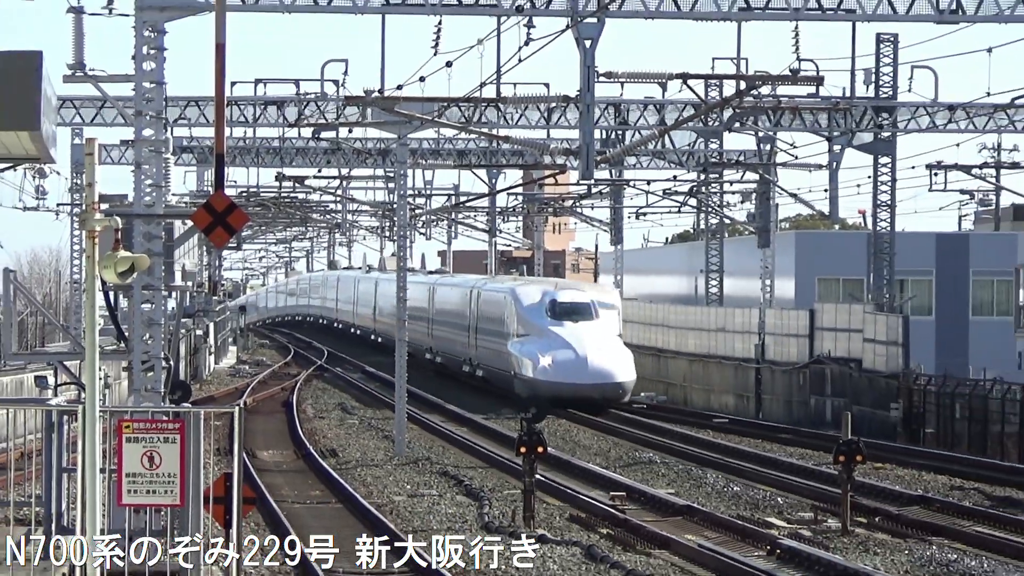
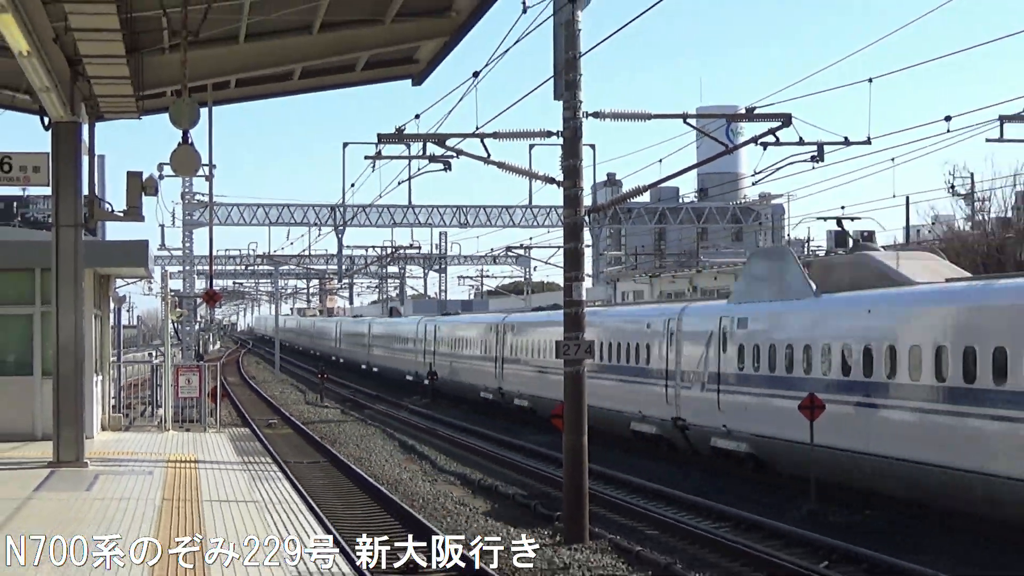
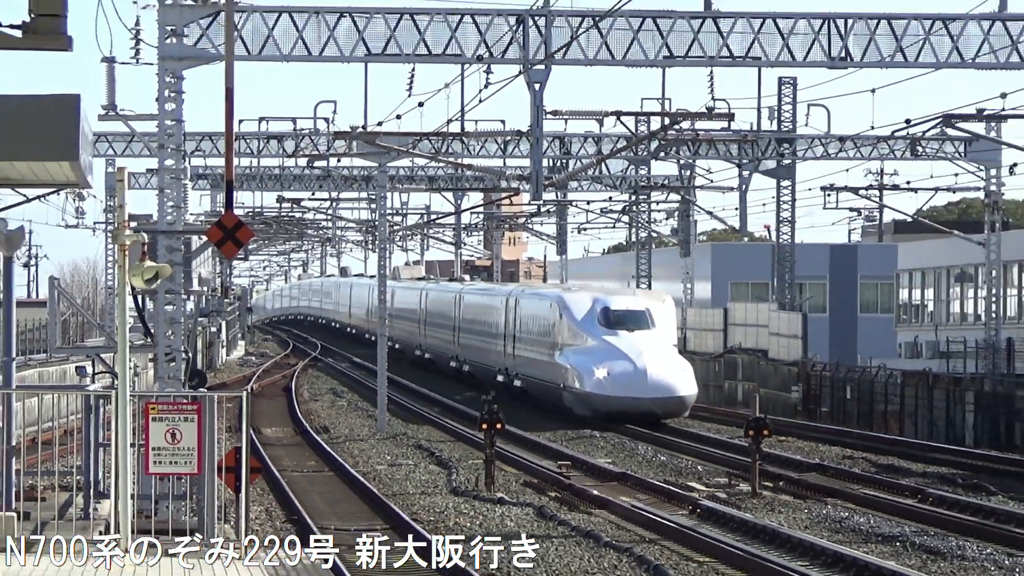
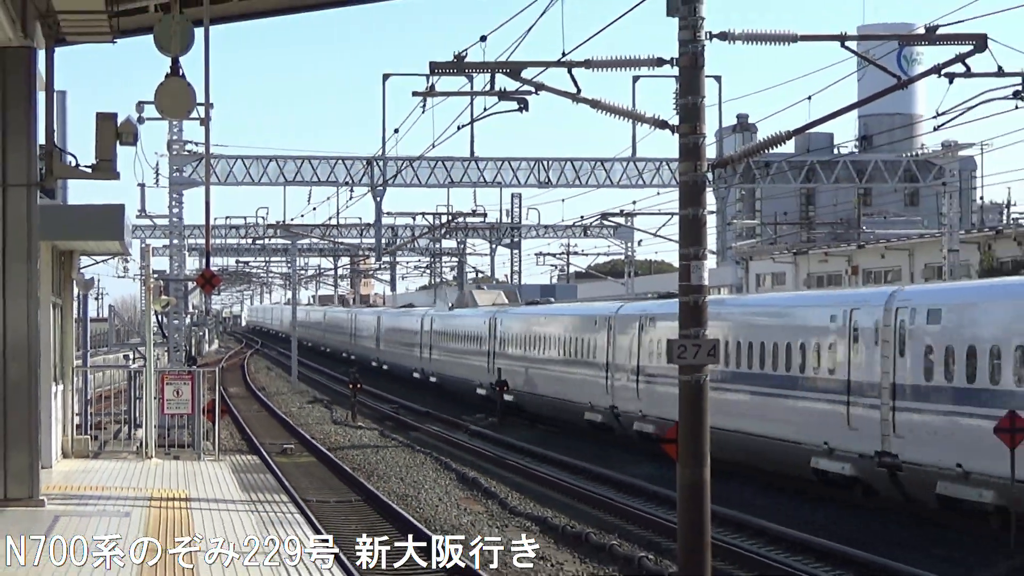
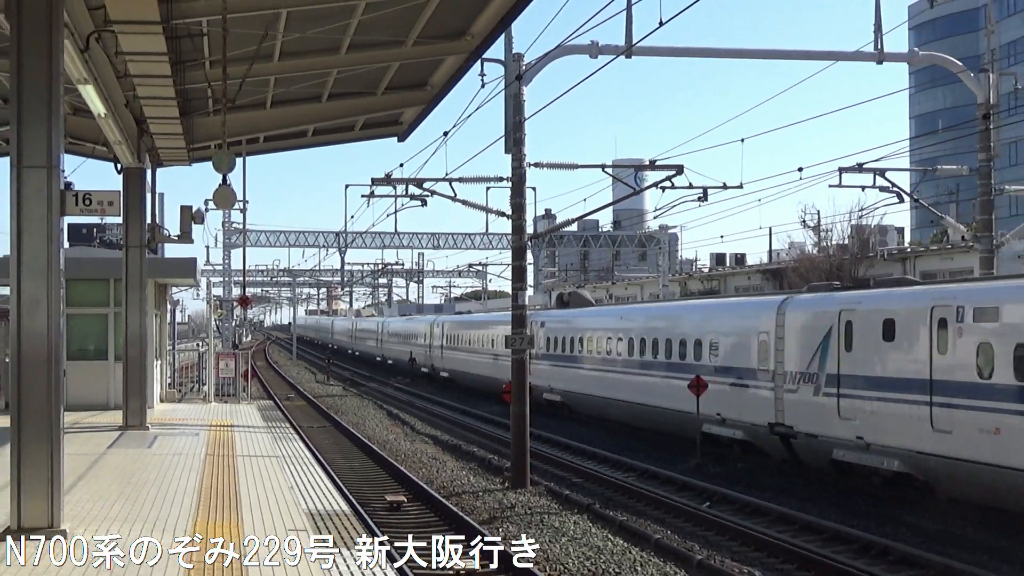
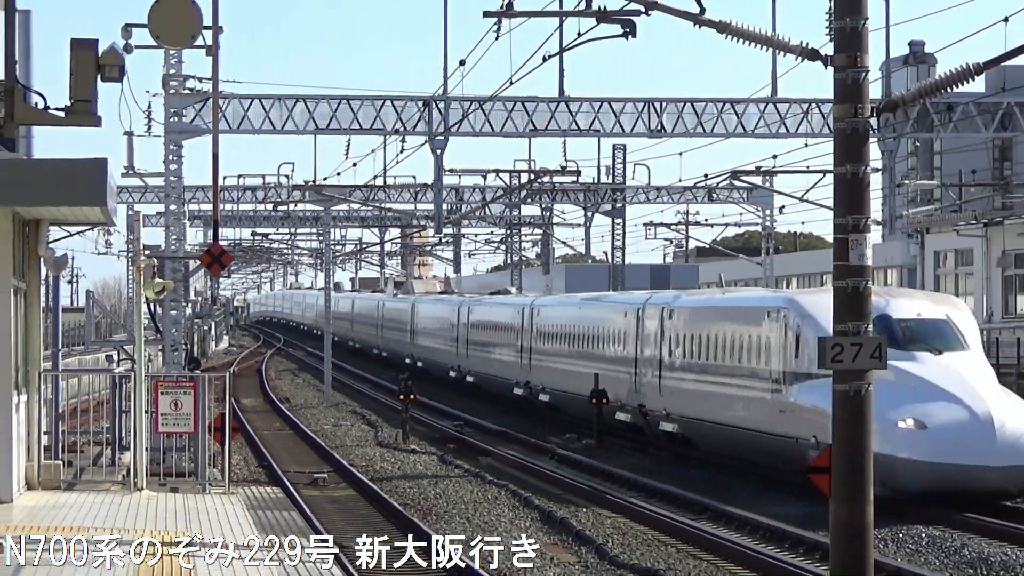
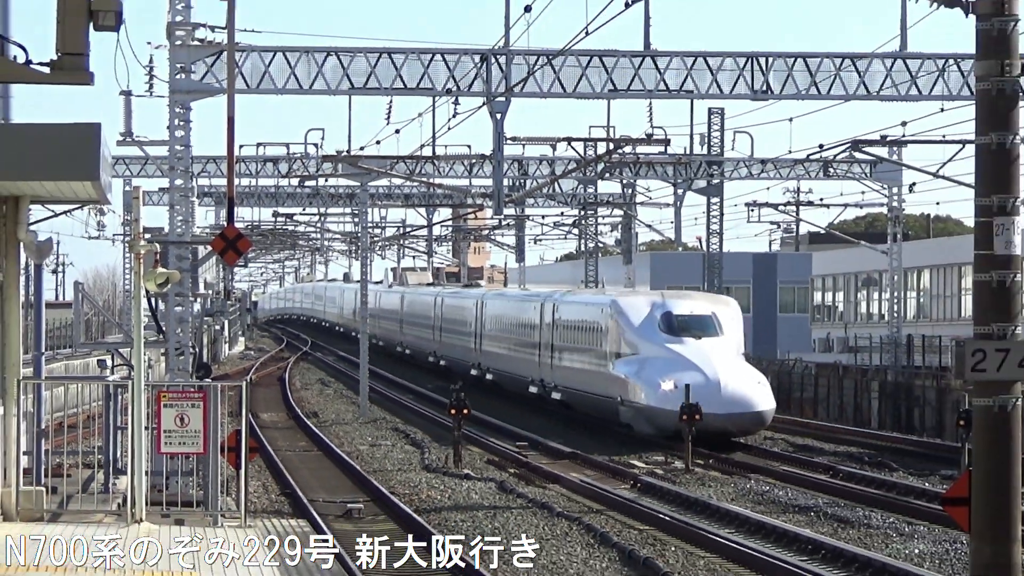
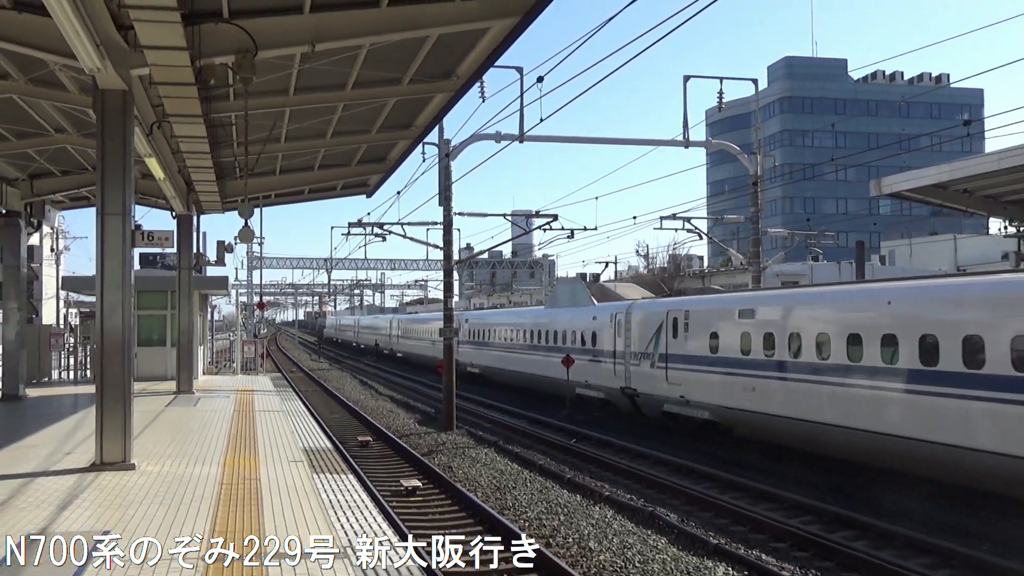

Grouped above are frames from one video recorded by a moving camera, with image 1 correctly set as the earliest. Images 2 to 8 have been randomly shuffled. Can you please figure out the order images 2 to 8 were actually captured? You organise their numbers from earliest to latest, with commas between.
3, 7, 6, 4, 2, 5, 8
